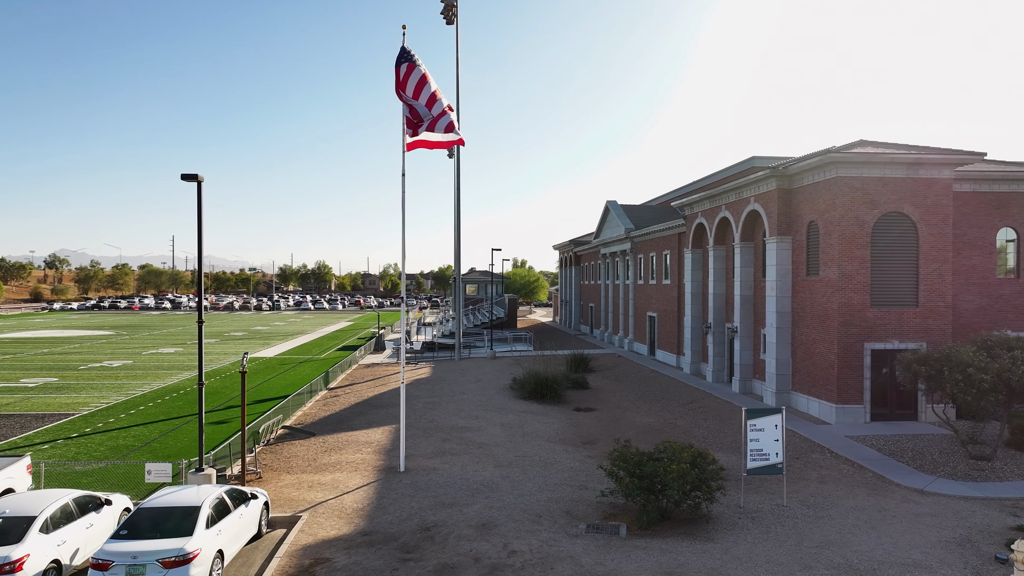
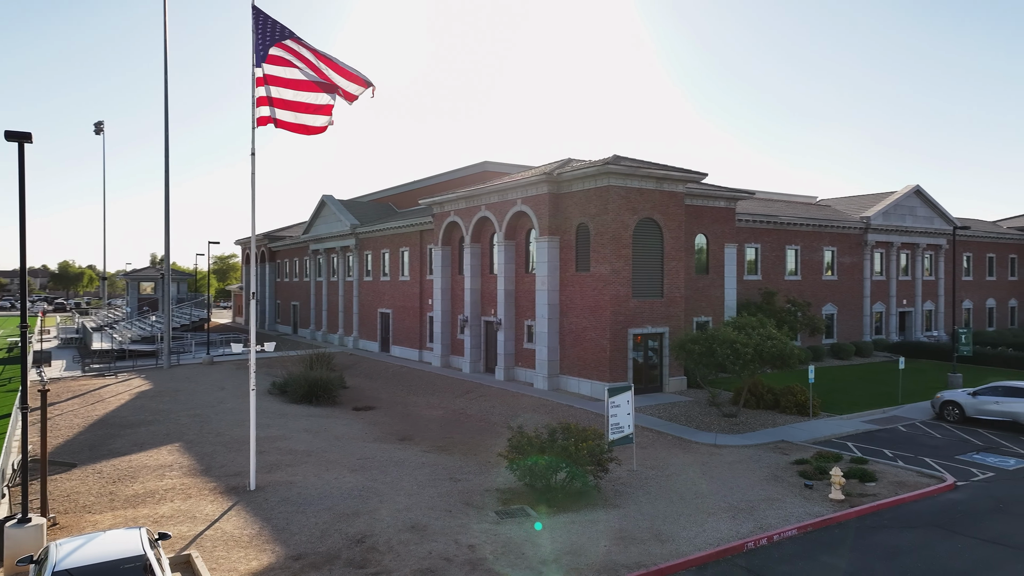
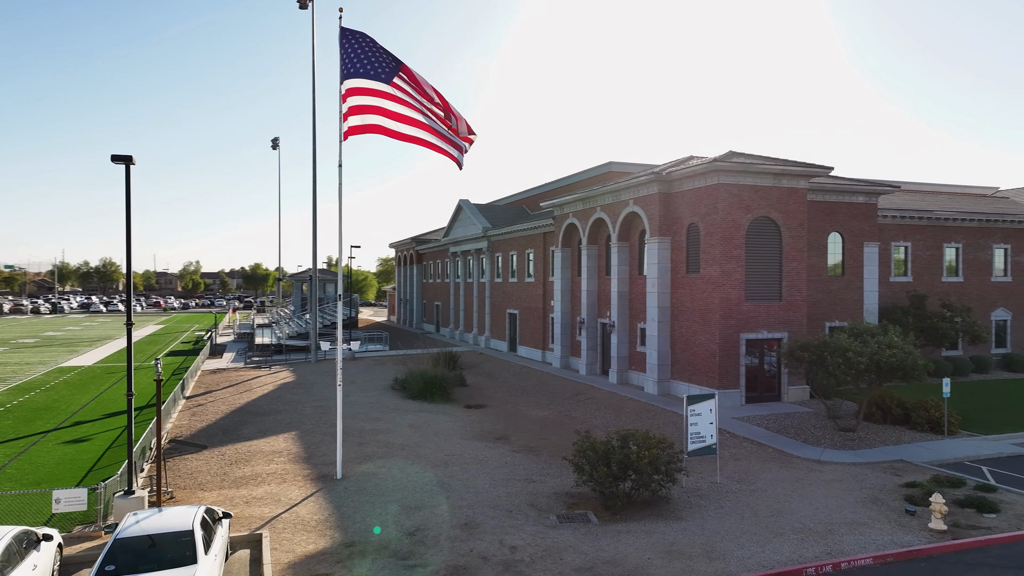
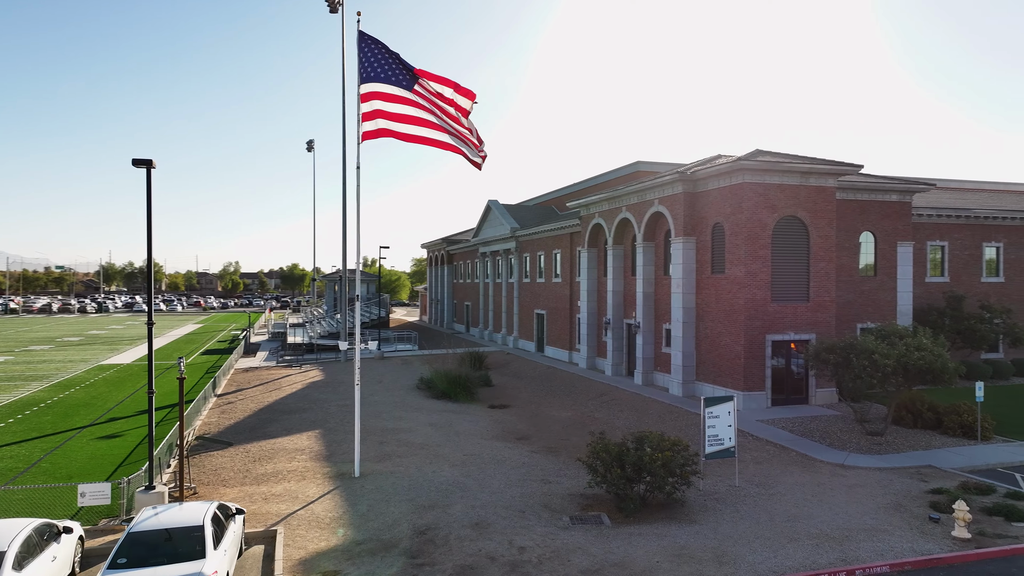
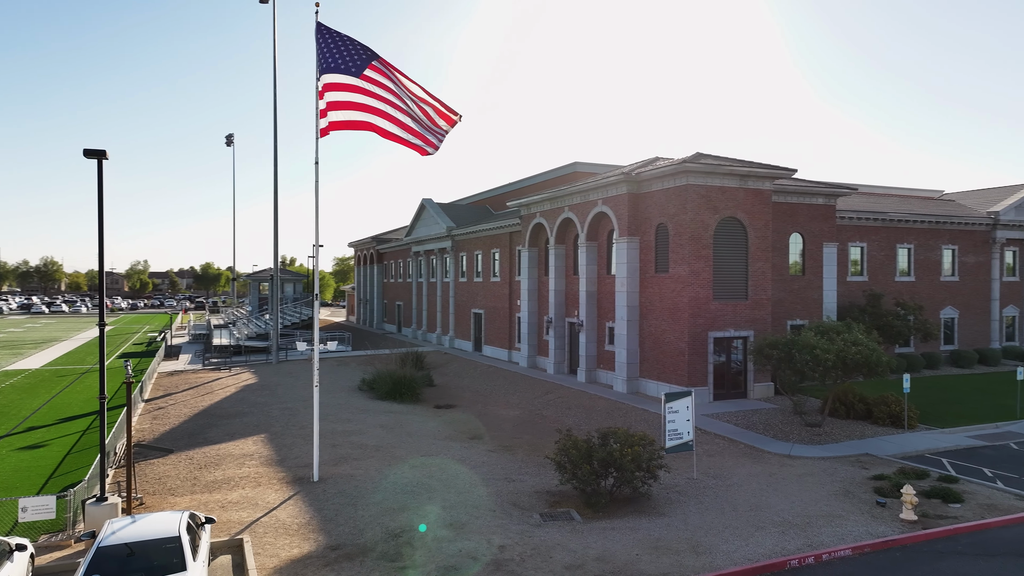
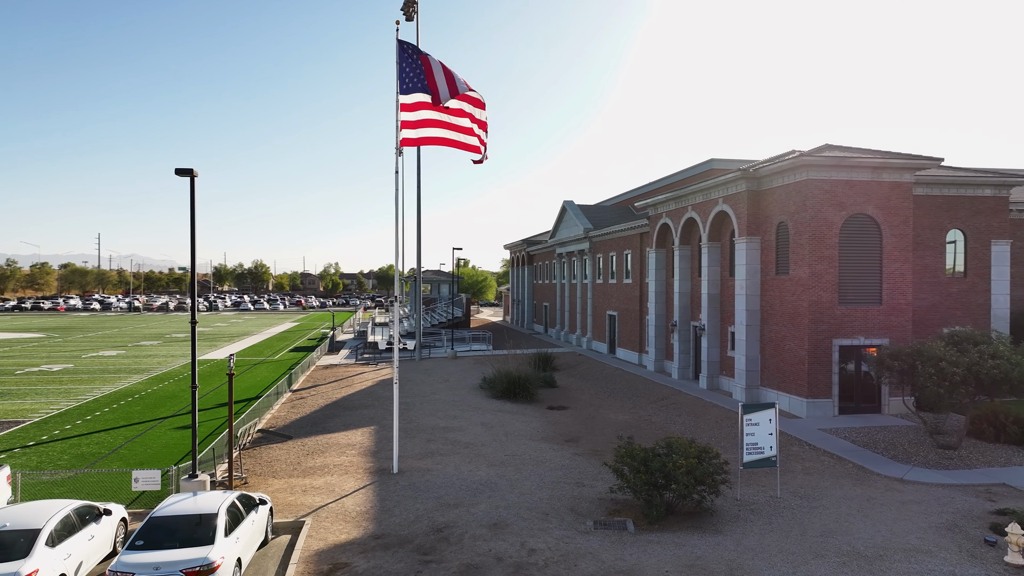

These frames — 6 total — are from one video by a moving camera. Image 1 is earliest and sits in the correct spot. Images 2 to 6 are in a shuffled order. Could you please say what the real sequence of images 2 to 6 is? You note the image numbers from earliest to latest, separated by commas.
6, 4, 3, 5, 2
